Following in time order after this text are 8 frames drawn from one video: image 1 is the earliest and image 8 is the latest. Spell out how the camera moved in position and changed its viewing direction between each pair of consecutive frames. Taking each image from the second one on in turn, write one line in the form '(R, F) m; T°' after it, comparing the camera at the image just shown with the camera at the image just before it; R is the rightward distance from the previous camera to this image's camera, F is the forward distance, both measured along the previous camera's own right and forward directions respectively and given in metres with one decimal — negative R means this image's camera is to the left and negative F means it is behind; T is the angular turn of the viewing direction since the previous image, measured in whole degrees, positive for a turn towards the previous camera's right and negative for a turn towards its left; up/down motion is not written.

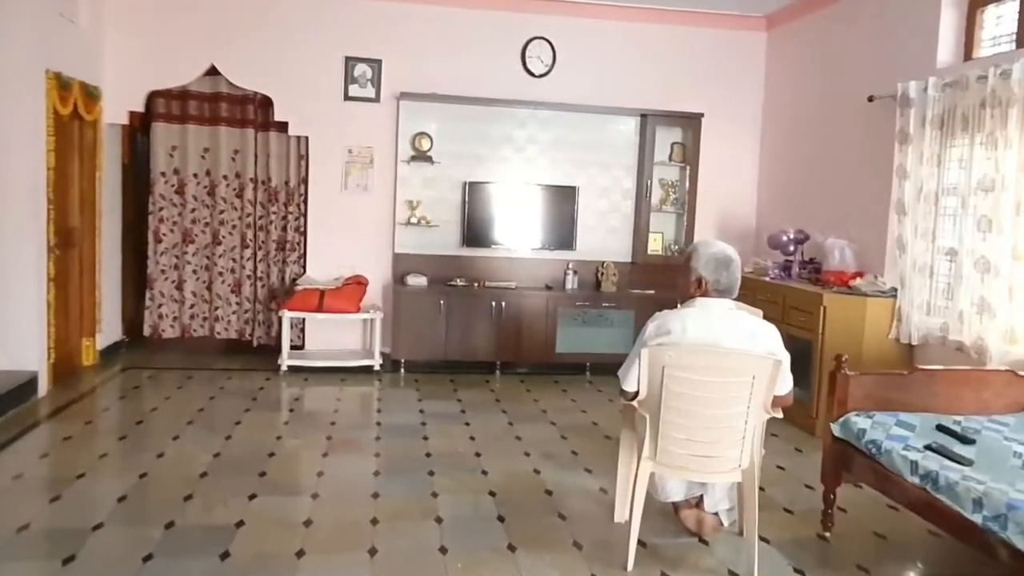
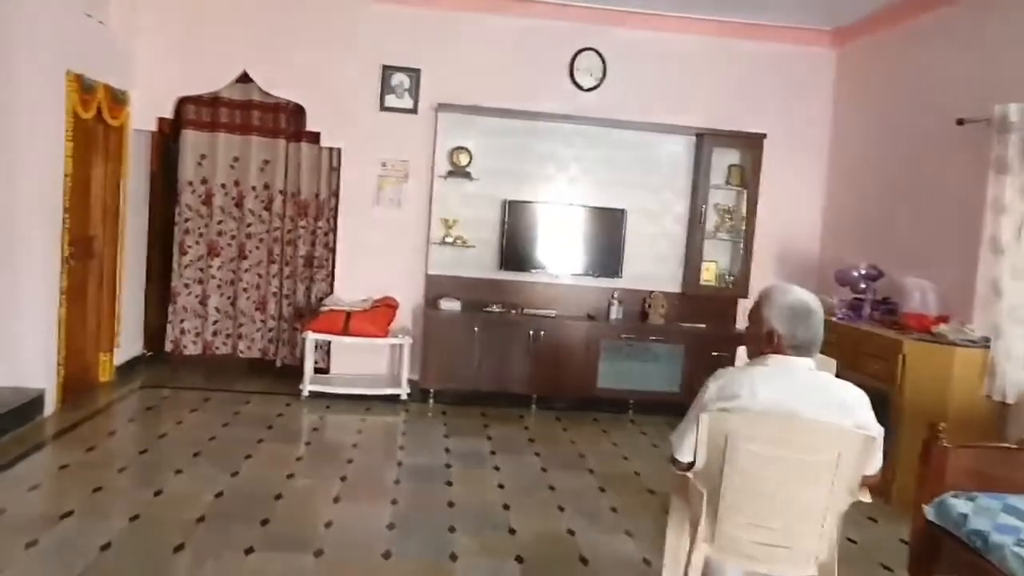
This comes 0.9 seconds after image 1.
(0.0, +0.4) m; -3°
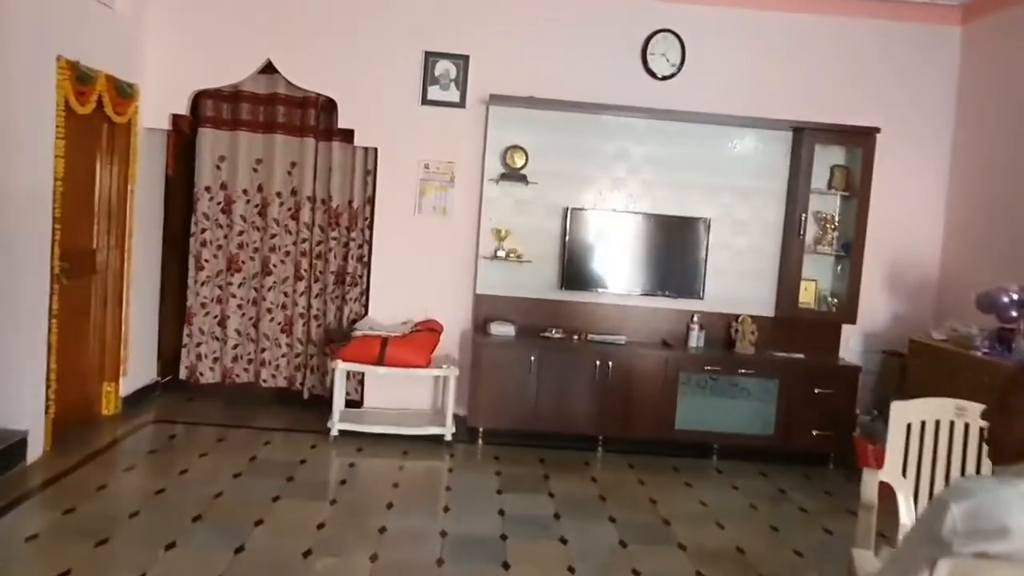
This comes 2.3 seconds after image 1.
(-0.1, +0.8) m; -3°
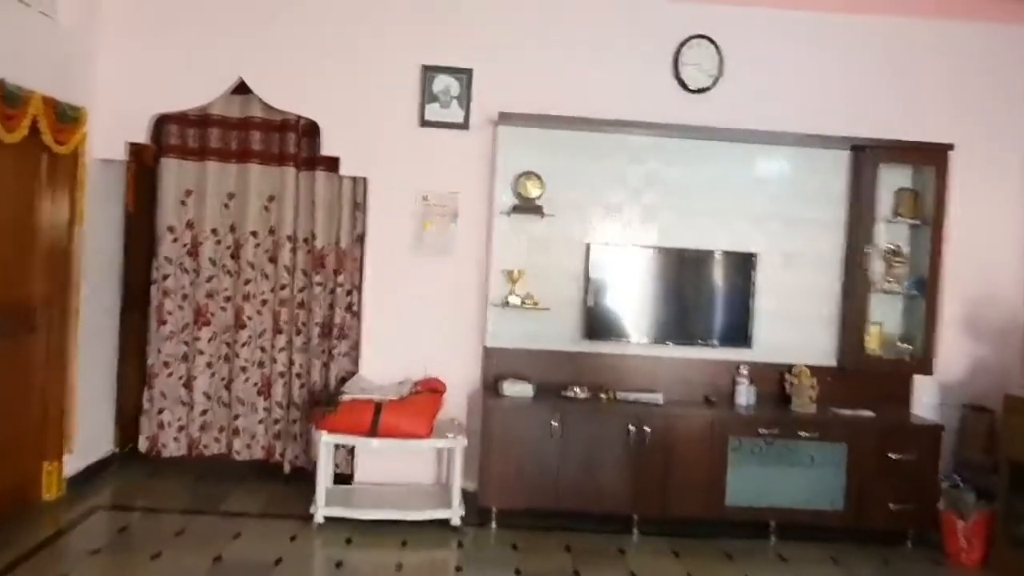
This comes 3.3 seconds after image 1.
(-0.1, +0.7) m; 0°
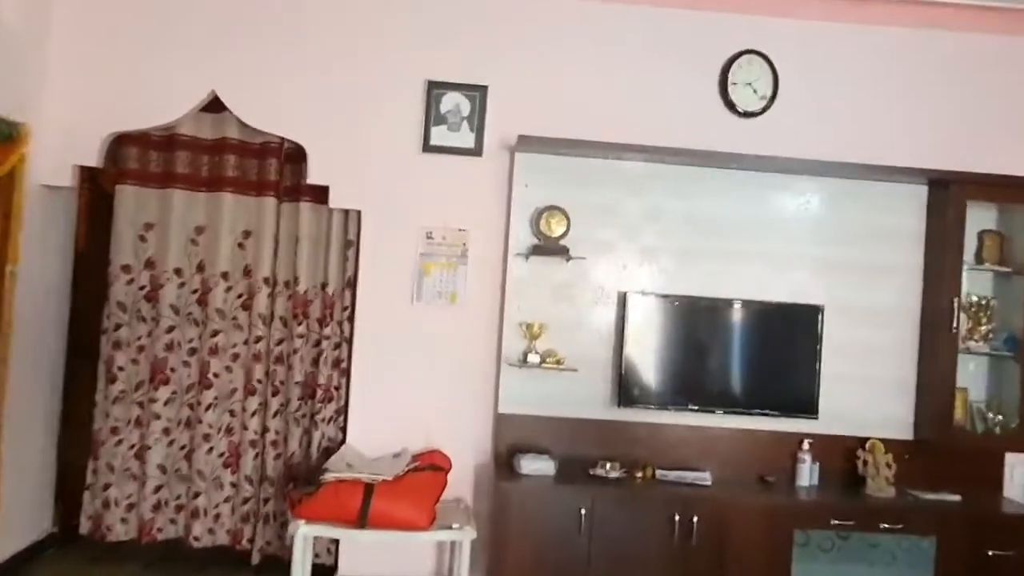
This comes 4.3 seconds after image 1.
(-0.1, +0.7) m; +1°
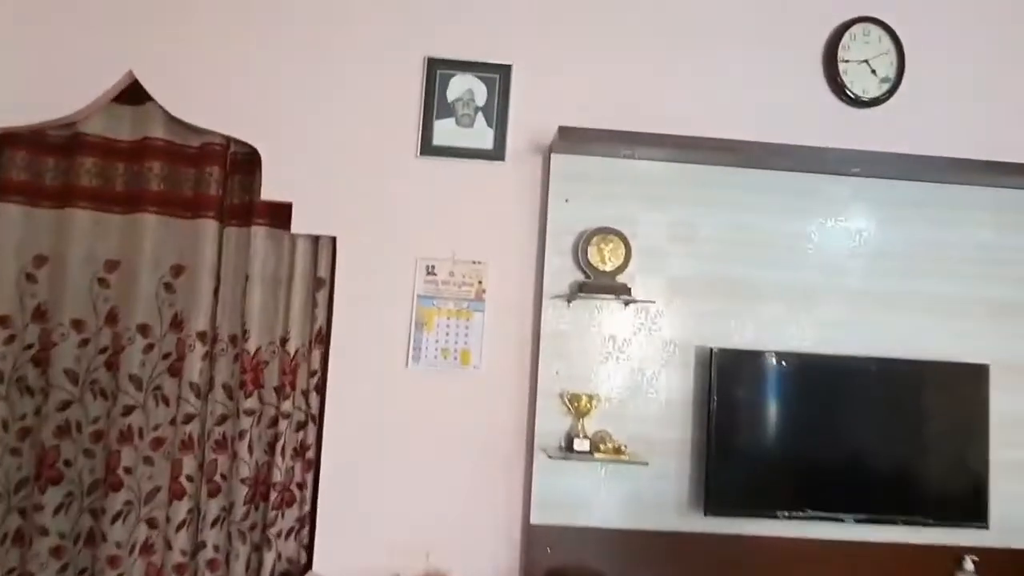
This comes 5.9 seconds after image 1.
(-0.1, +1.0) m; 0°
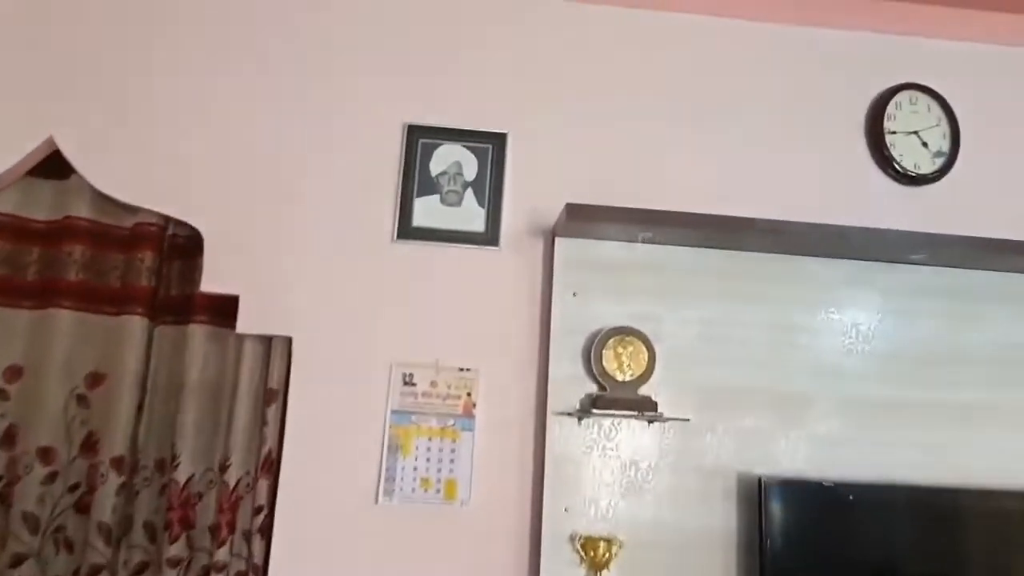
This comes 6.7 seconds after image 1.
(0.0, +0.5) m; +1°
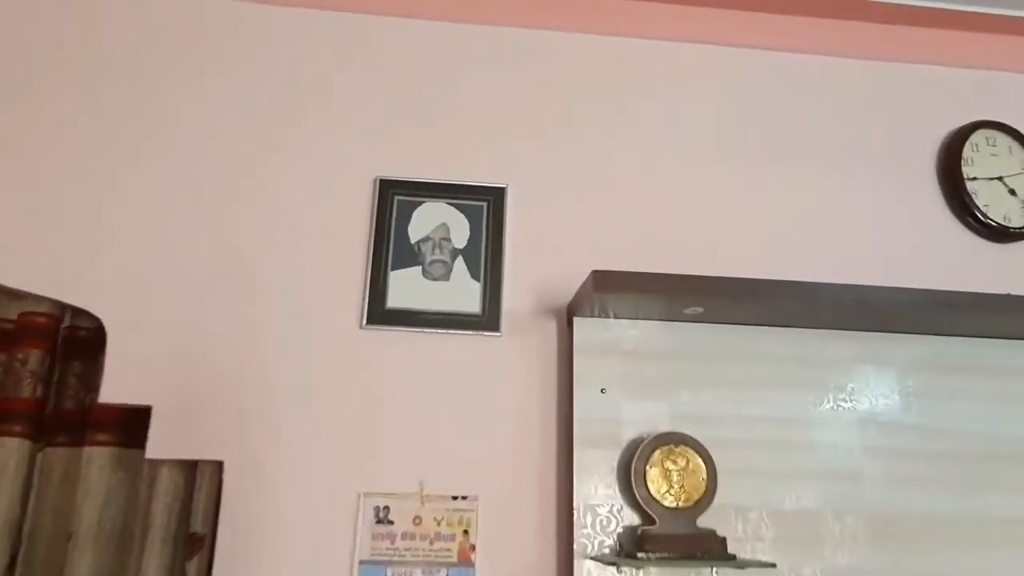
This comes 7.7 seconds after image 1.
(-0.1, +0.5) m; +2°
